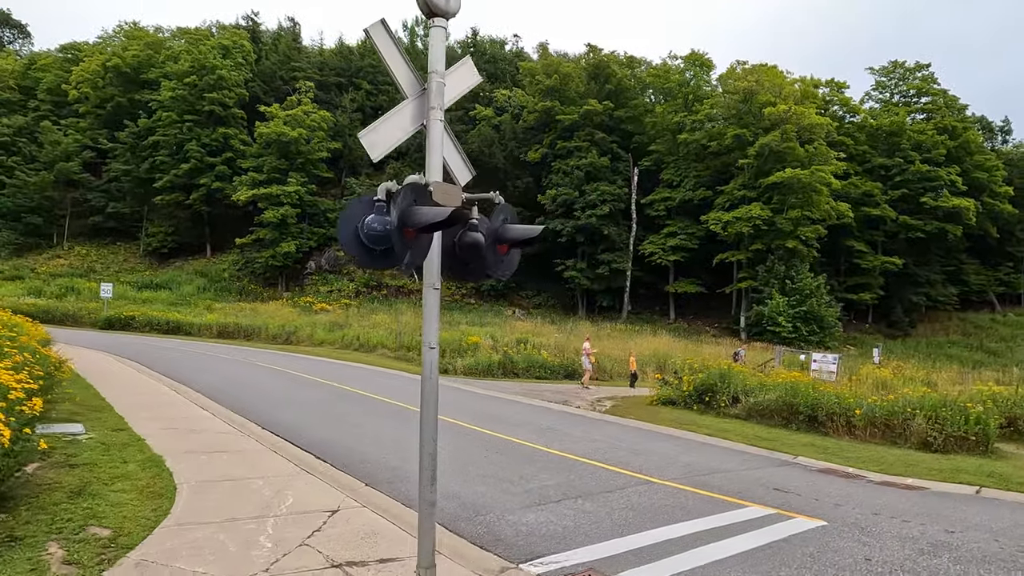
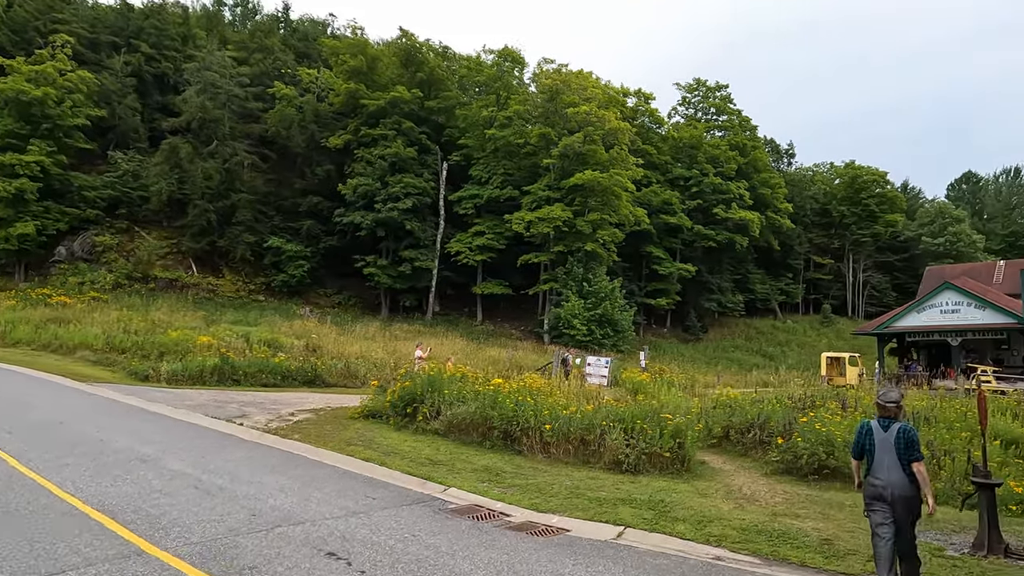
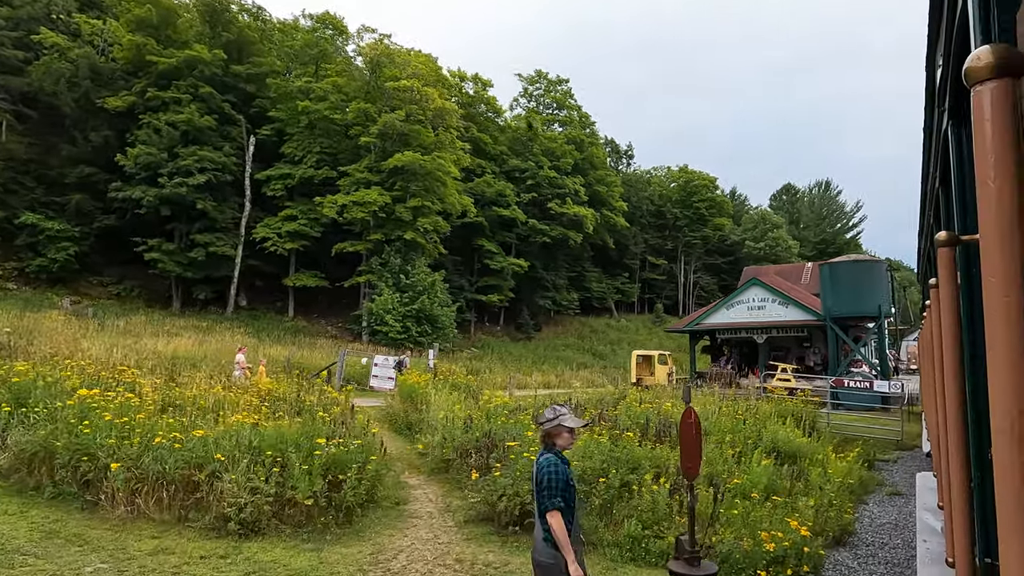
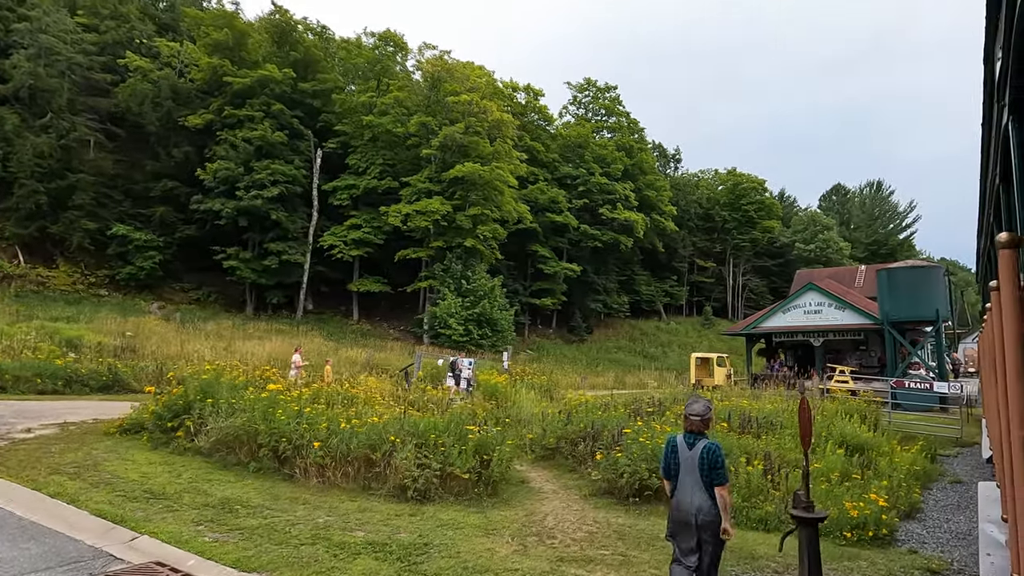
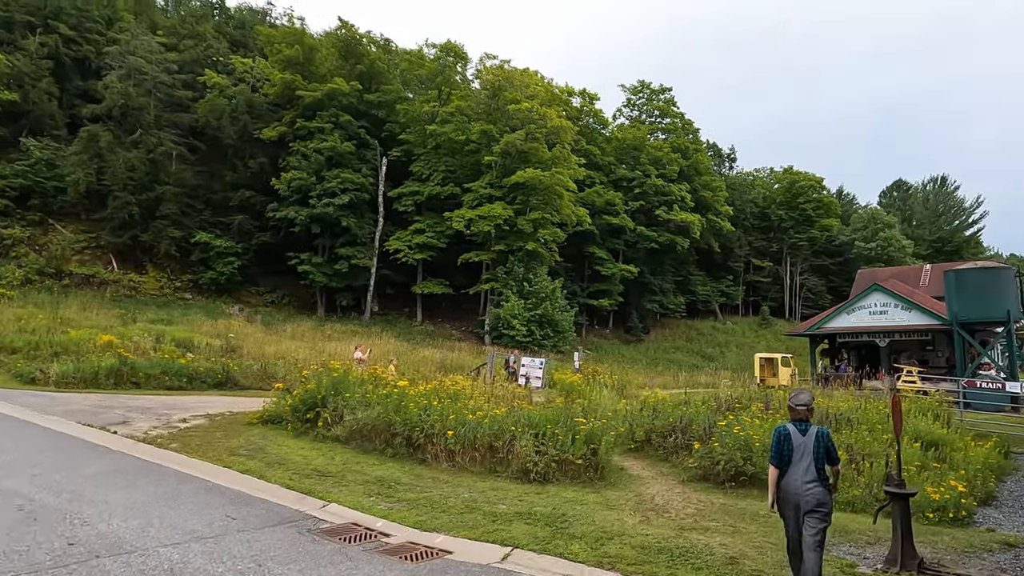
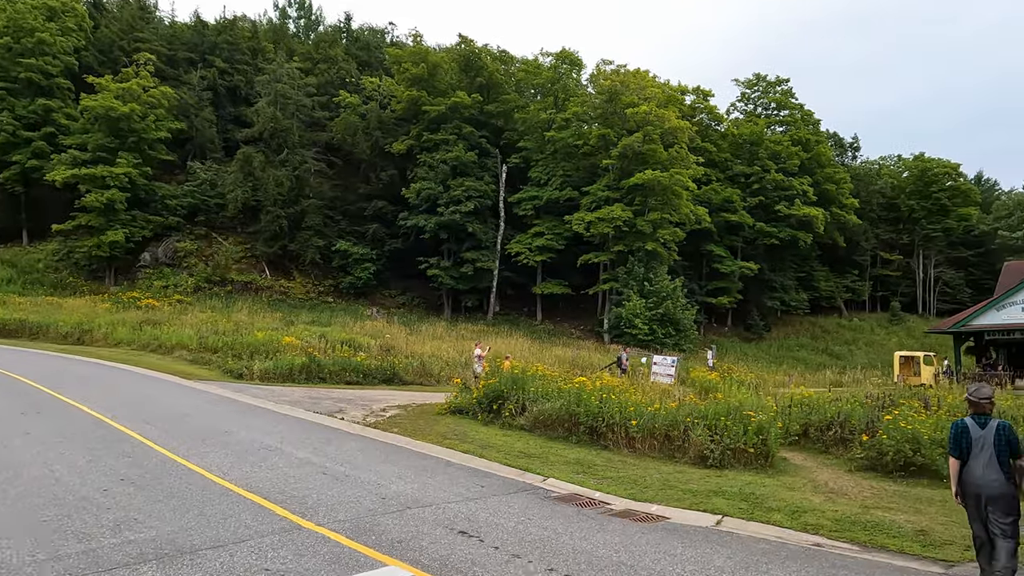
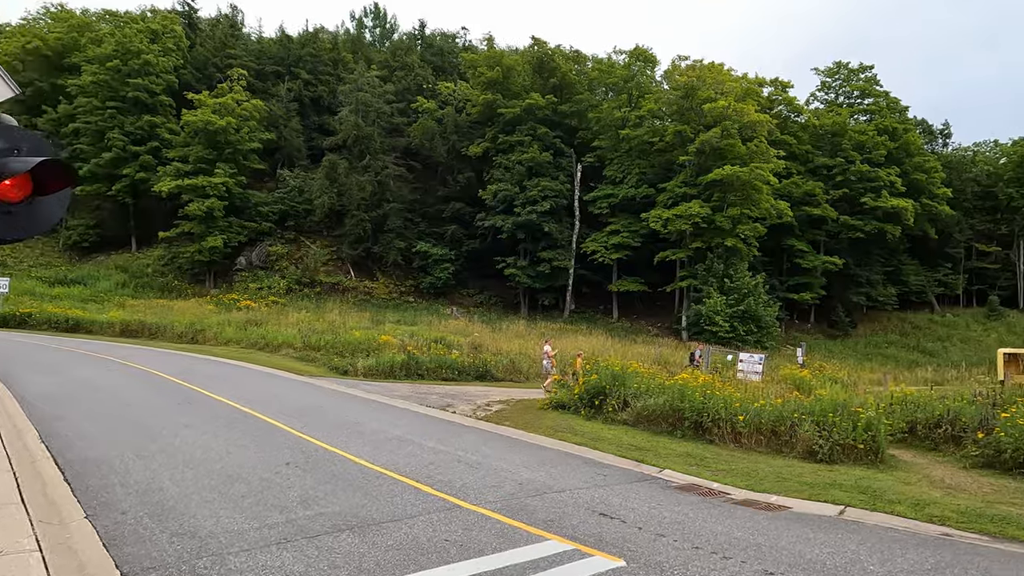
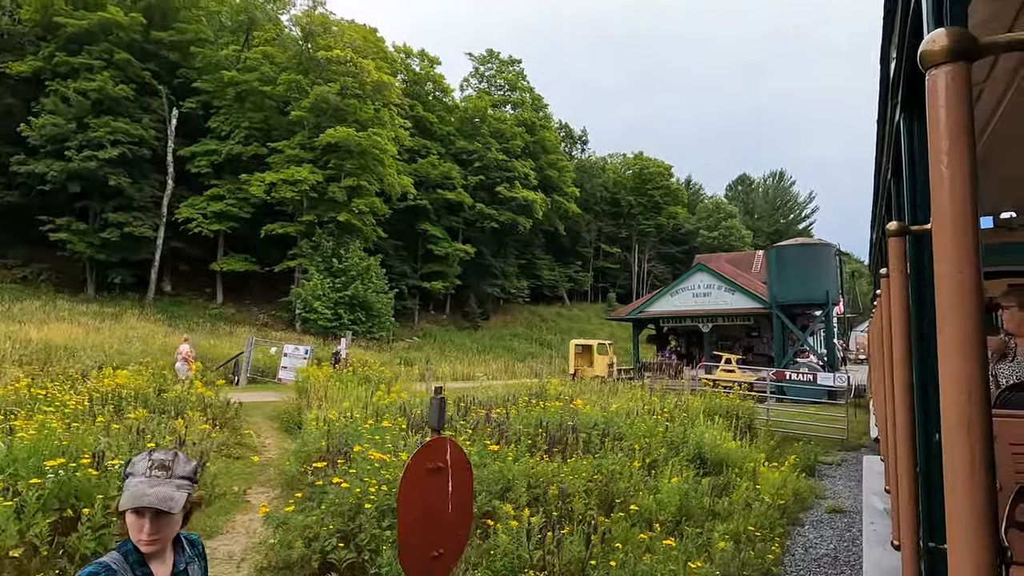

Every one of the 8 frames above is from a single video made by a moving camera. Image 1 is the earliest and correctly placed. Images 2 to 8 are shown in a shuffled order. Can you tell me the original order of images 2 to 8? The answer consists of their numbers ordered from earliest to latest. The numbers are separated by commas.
7, 6, 2, 5, 4, 3, 8
